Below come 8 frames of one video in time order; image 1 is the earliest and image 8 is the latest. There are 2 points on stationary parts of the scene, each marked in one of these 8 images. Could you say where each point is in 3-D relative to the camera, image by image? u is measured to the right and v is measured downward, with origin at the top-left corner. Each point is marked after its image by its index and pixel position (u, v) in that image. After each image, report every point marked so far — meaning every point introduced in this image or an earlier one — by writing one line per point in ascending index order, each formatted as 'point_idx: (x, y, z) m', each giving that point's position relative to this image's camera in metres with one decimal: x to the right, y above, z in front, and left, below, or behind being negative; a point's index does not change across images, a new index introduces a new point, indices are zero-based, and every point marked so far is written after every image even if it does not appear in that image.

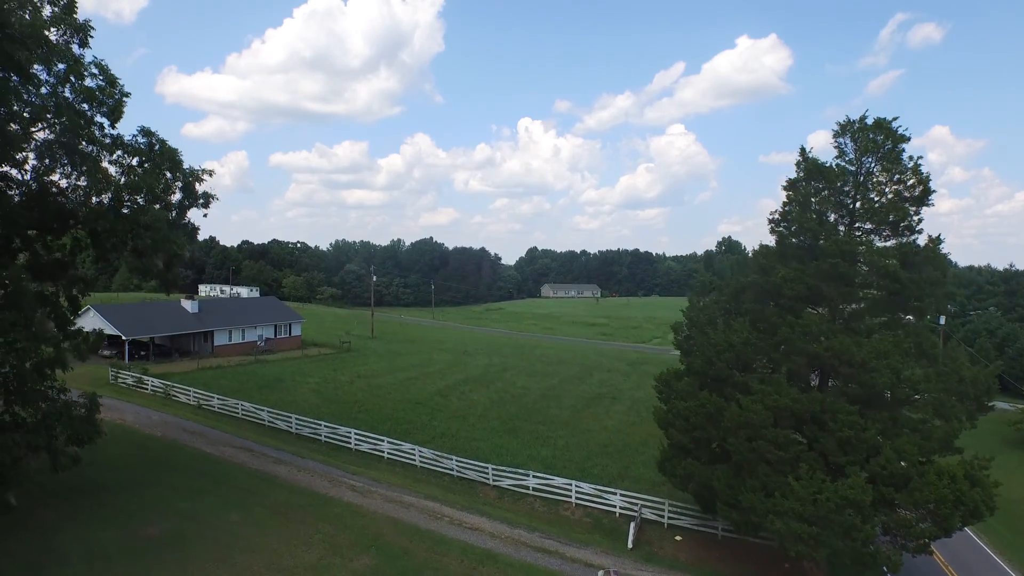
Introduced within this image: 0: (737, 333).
0: (+4.4, -0.9, +13.9) m
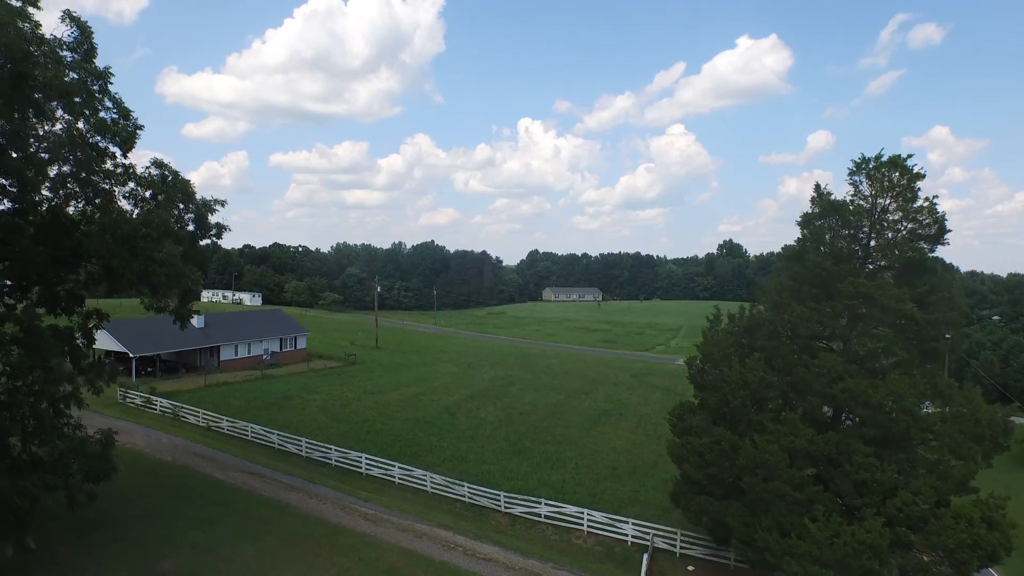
0: (+4.7, -1.6, +13.9) m
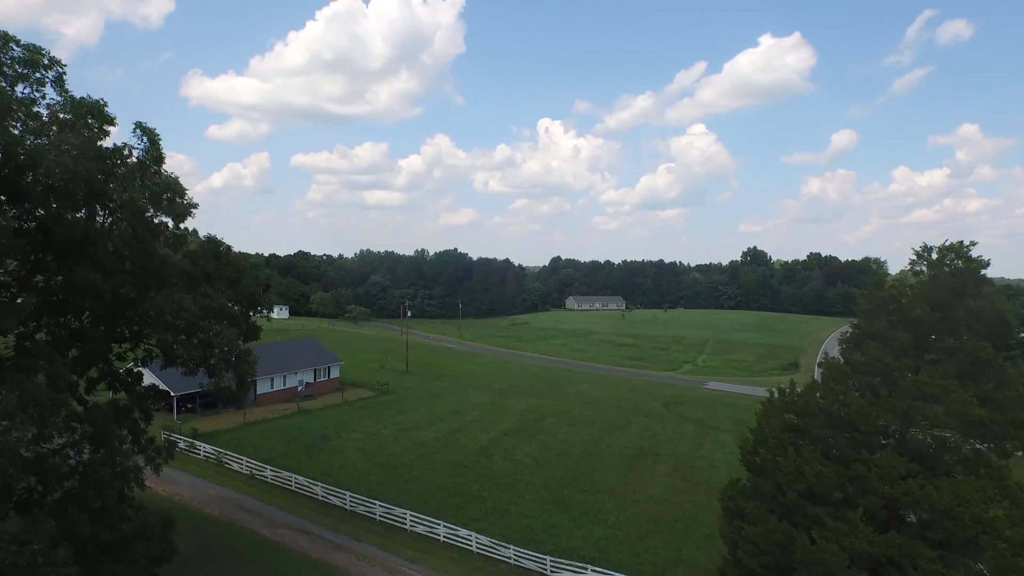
0: (+5.7, -3.4, +13.8) m
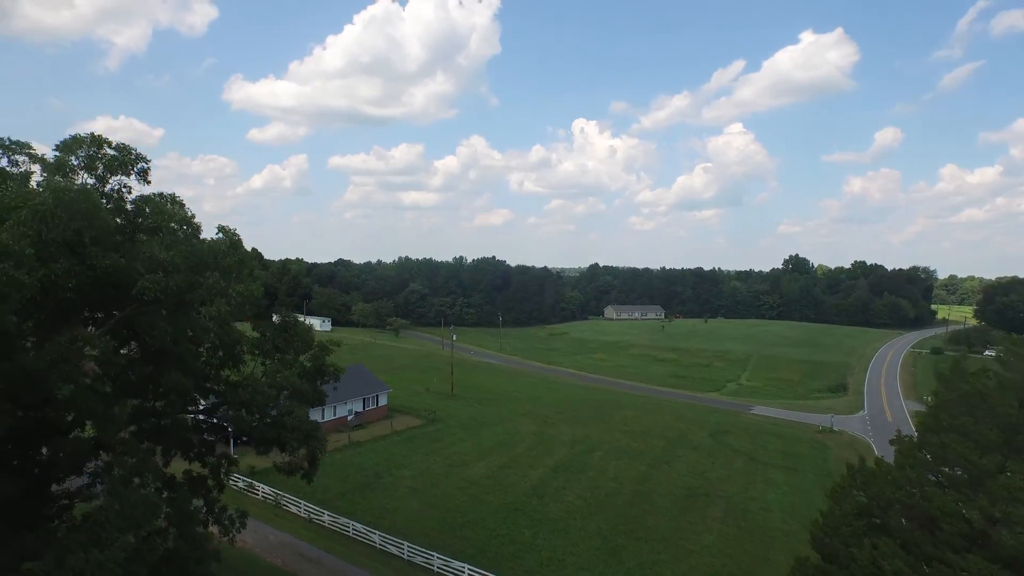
0: (+7.1, -5.1, +13.6) m
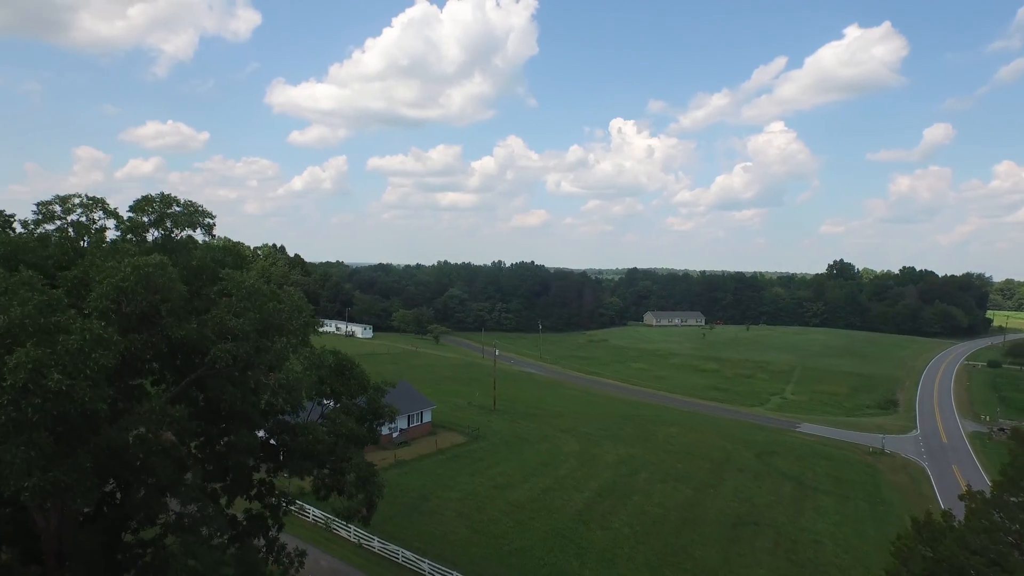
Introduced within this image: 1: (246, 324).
0: (+8.2, -6.1, +13.2) m
1: (-4.1, -0.6, +11.1) m
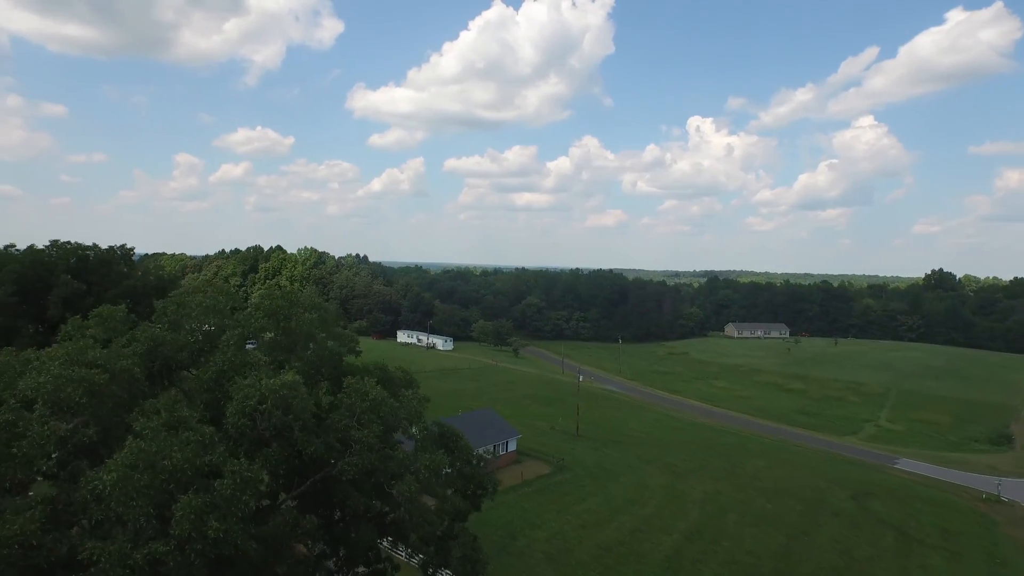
0: (+10.1, -8.0, +12.5) m
1: (-2.3, -2.4, +11.6) m
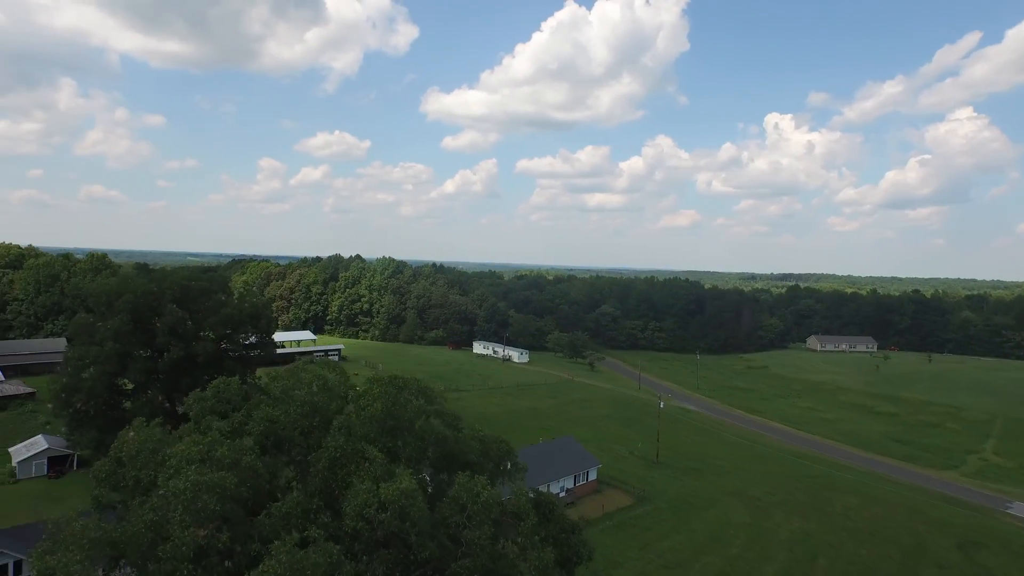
0: (+11.8, -9.8, +11.5) m
1: (-0.6, -4.1, +11.8) m
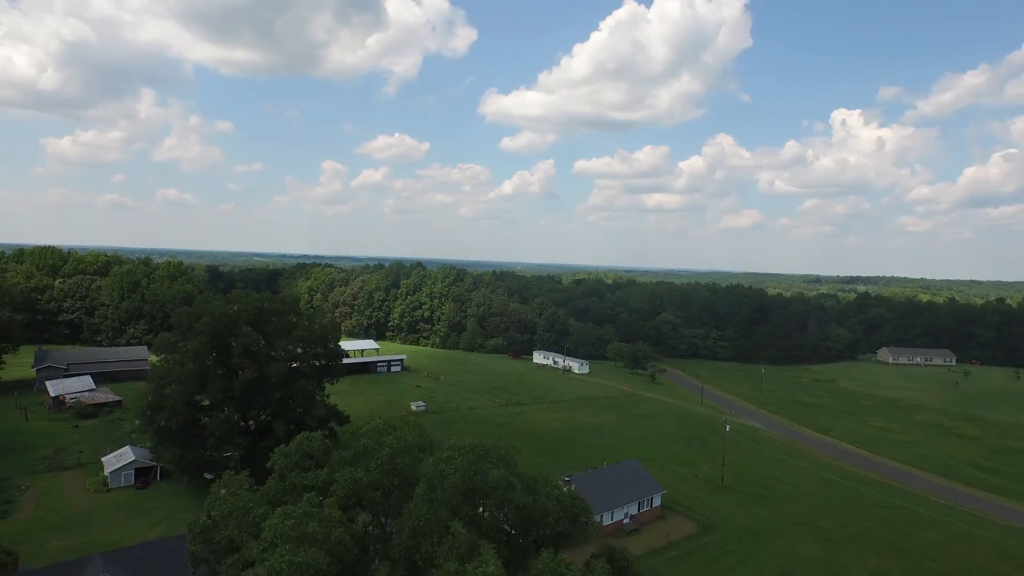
0: (+13.1, -11.2, +10.6) m
1: (+0.8, -5.4, +11.9) m
